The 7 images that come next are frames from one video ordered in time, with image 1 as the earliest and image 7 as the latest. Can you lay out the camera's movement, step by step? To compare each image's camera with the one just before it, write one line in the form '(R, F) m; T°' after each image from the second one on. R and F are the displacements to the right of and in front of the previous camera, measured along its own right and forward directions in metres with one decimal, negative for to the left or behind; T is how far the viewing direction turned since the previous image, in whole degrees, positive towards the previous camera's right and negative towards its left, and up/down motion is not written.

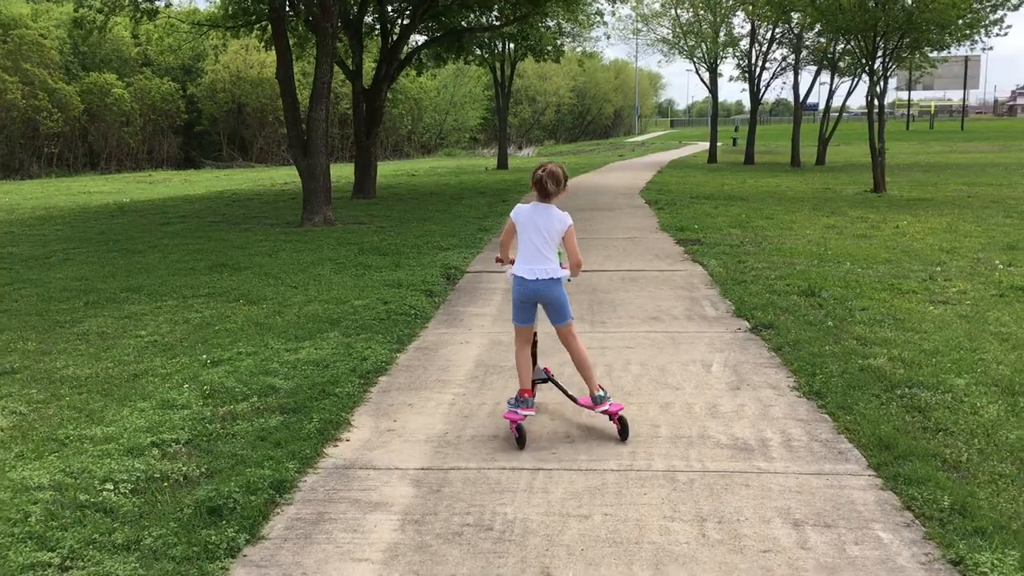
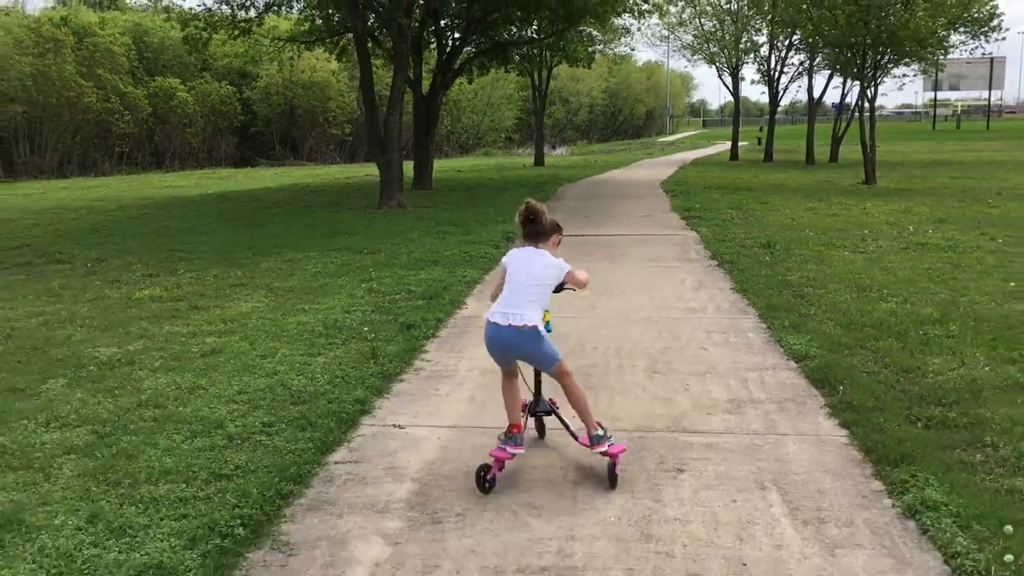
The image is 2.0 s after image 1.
(-0.1, -3.1) m; -2°
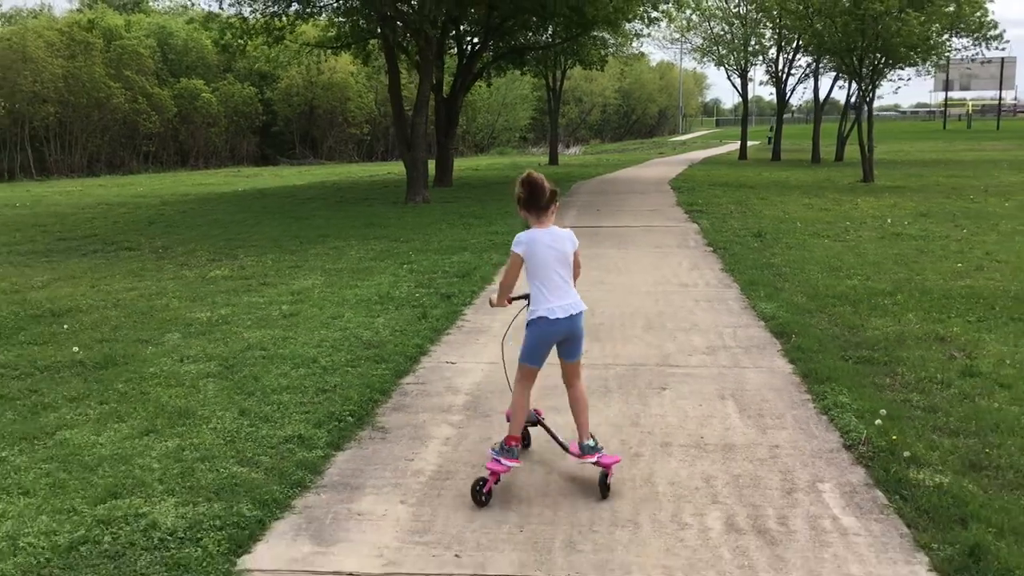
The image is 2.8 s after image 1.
(-0.1, -1.3) m; -1°
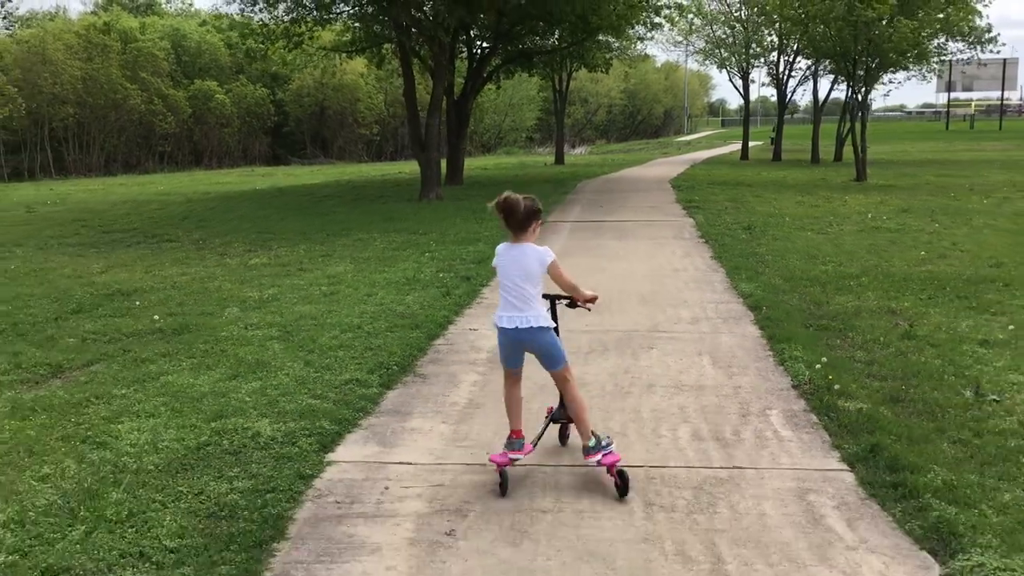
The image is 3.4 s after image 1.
(-0.1, -1.1) m; 0°
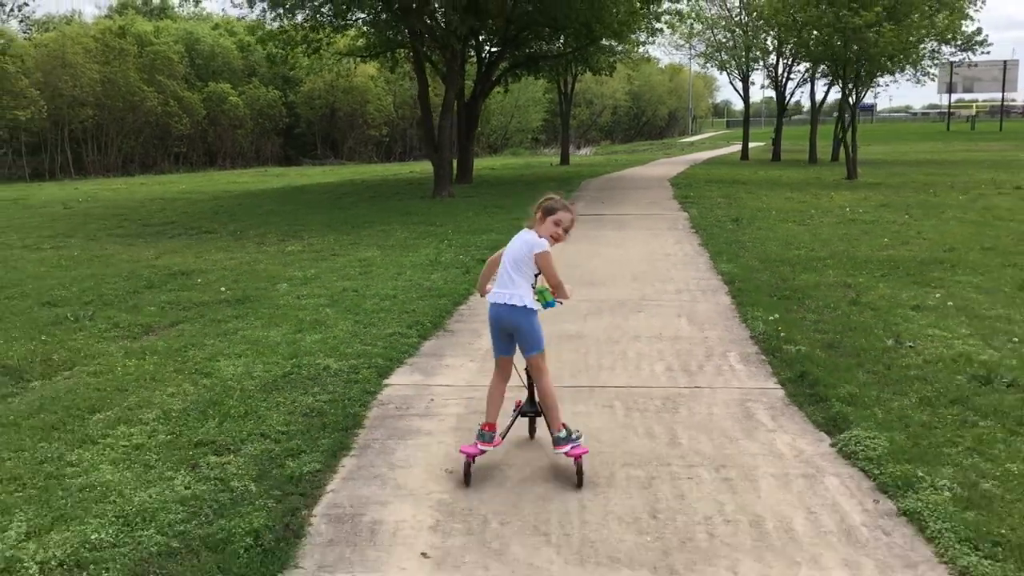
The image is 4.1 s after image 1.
(0.0, -1.3) m; 0°
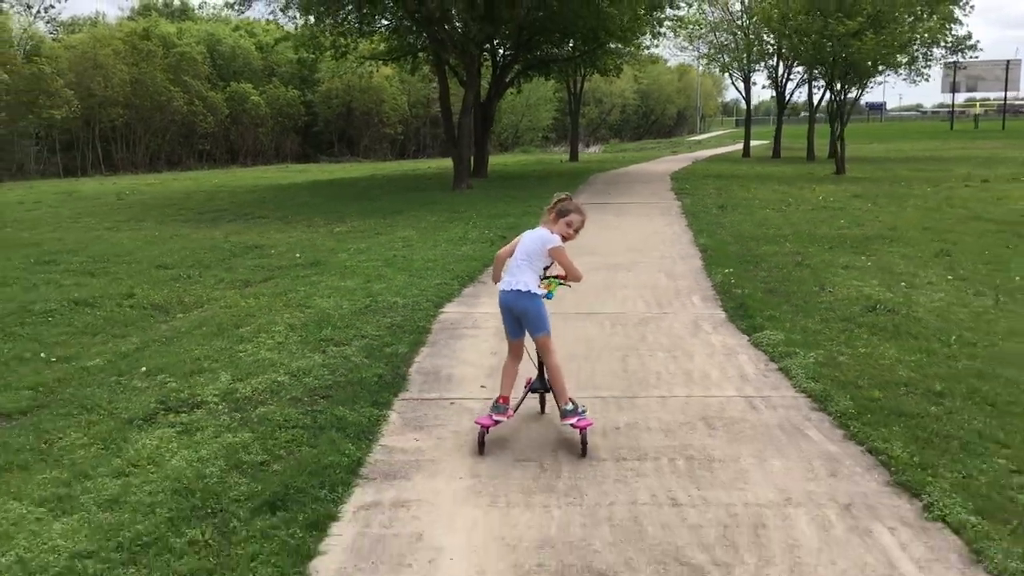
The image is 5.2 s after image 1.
(-0.1, -2.0) m; -1°
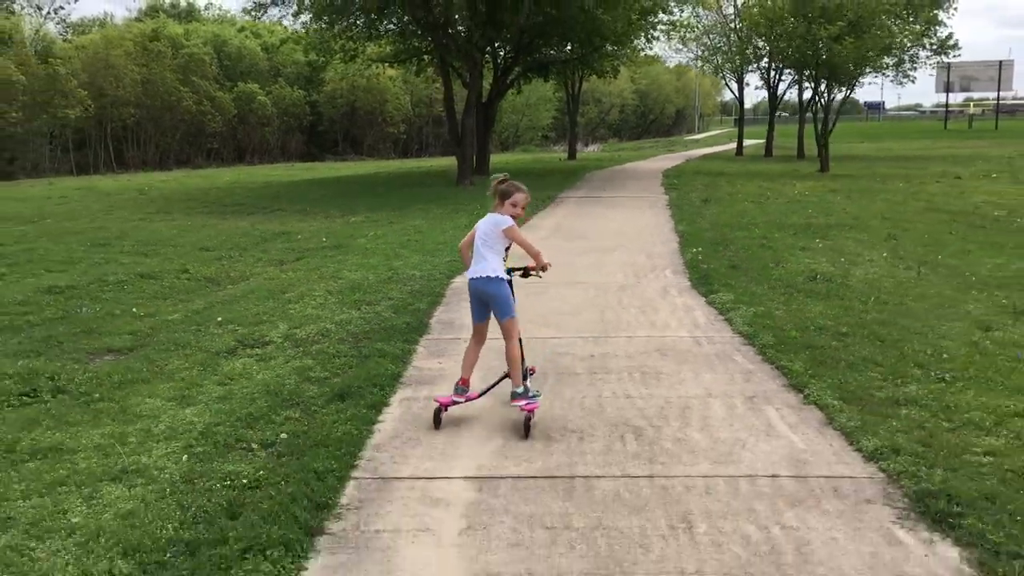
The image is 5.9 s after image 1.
(0.0, -1.4) m; 0°
